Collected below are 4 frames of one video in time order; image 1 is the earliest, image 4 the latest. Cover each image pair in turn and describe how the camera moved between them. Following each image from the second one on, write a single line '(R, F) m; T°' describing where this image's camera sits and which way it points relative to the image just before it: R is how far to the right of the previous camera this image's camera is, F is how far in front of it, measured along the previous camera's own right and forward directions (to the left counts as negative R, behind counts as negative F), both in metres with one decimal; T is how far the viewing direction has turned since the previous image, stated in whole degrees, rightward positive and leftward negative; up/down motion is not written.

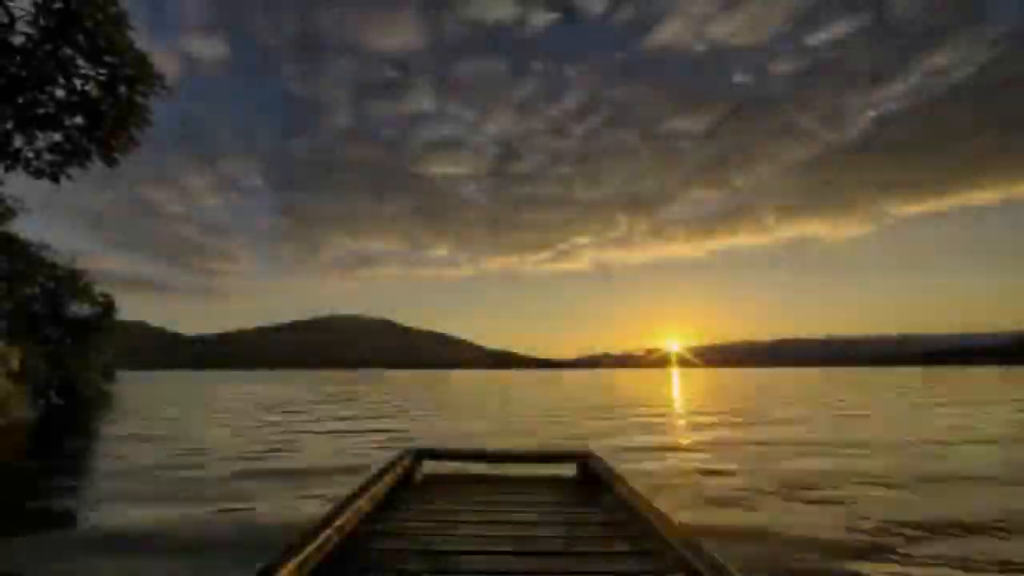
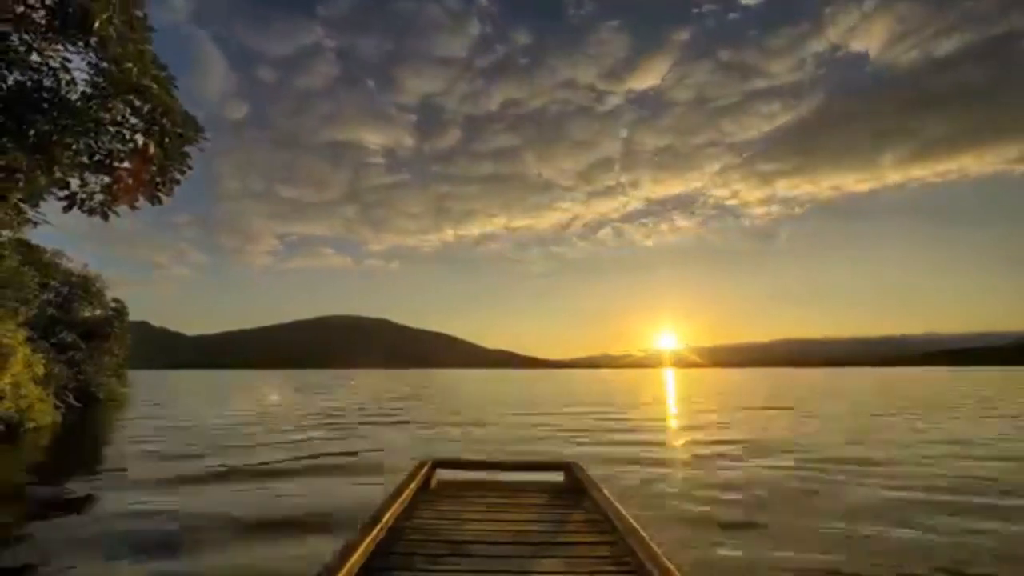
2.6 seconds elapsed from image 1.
(0.0, -1.2) m; 0°
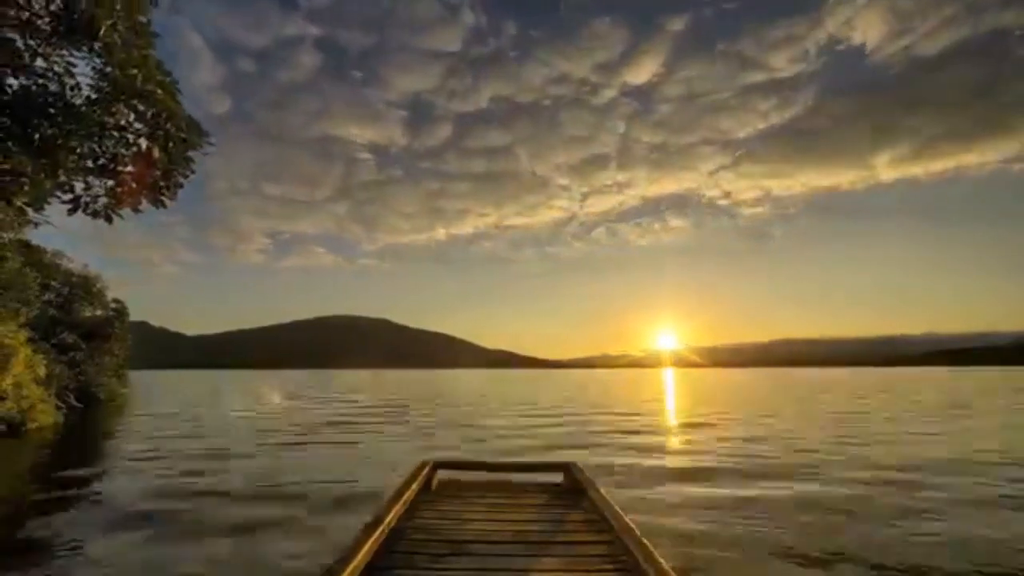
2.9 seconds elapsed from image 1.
(0.0, -0.1) m; 0°
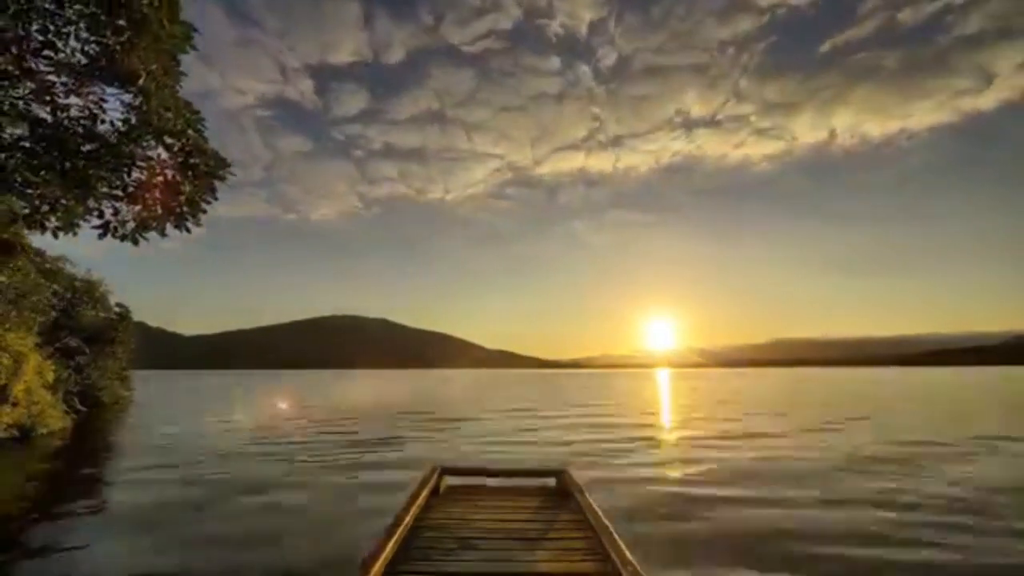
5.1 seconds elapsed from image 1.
(0.0, -0.9) m; 0°
